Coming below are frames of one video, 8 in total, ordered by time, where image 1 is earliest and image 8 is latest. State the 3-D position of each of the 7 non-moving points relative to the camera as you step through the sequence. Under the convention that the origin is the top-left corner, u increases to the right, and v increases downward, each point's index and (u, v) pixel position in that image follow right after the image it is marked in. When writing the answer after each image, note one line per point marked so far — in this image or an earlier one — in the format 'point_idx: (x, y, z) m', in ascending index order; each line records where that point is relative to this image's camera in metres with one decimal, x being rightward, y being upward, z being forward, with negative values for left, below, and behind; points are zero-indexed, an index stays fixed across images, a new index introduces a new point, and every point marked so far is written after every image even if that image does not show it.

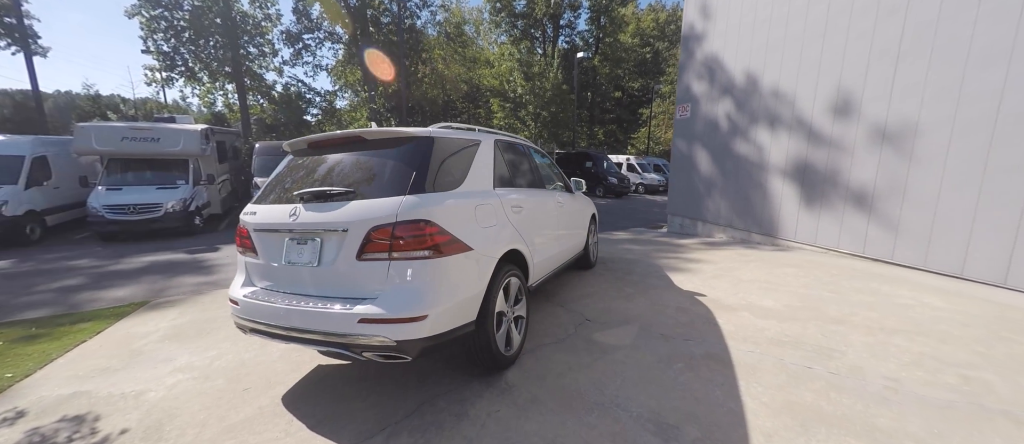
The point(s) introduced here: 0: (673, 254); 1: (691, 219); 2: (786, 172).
0: (+2.7, -0.5, +6.3) m
1: (+3.9, +0.1, +8.0) m
2: (+4.5, +0.8, +6.2) m
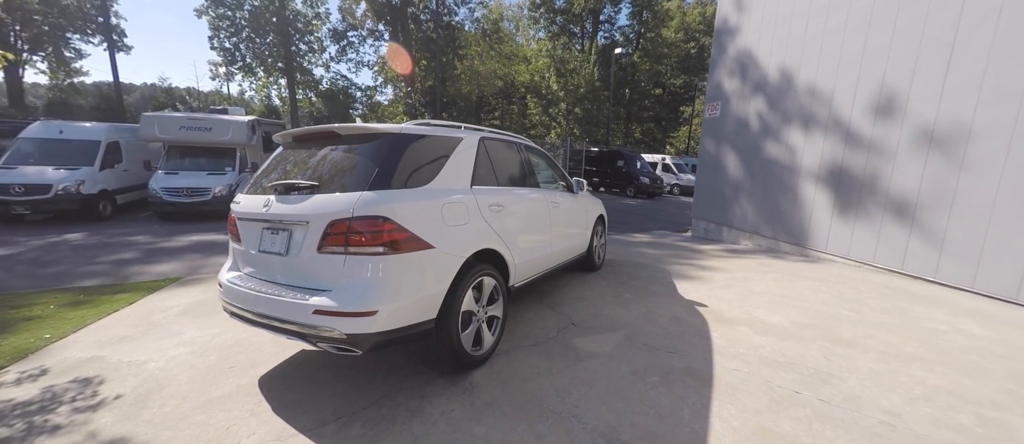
0: (+2.8, -0.6, +5.9) m
1: (+4.2, 0.0, +7.6) m
2: (+4.7, +0.7, +5.6) m
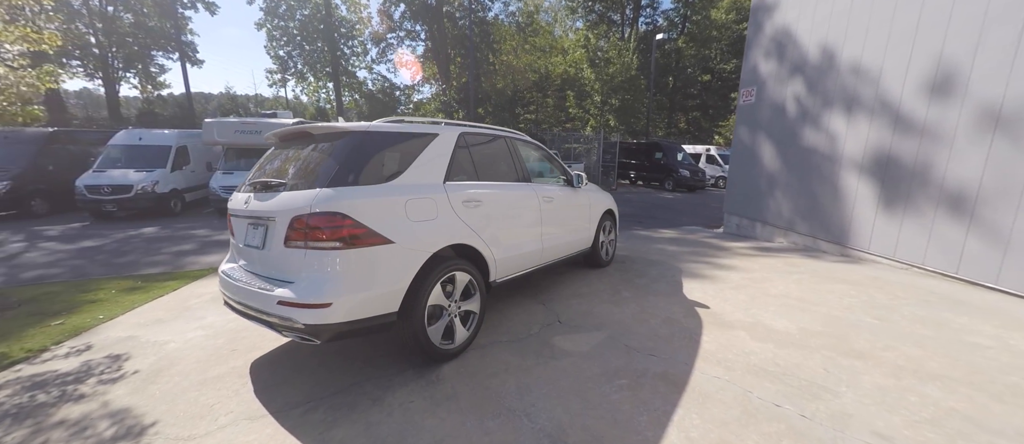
0: (+2.9, -0.5, +5.6) m
1: (+4.5, 0.0, +7.0) m
2: (+4.7, +0.7, +5.0) m
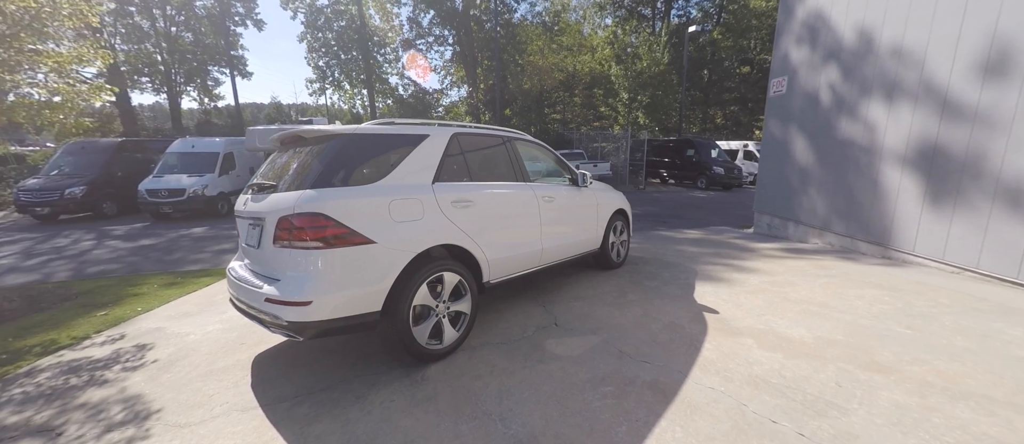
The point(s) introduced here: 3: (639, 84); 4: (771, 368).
0: (+3.1, -0.5, +5.3) m
1: (+4.8, +0.1, +6.6) m
2: (+4.8, +0.8, +4.5) m
3: (+6.5, +7.1, +19.0) m
4: (+1.8, -1.0, +2.5) m
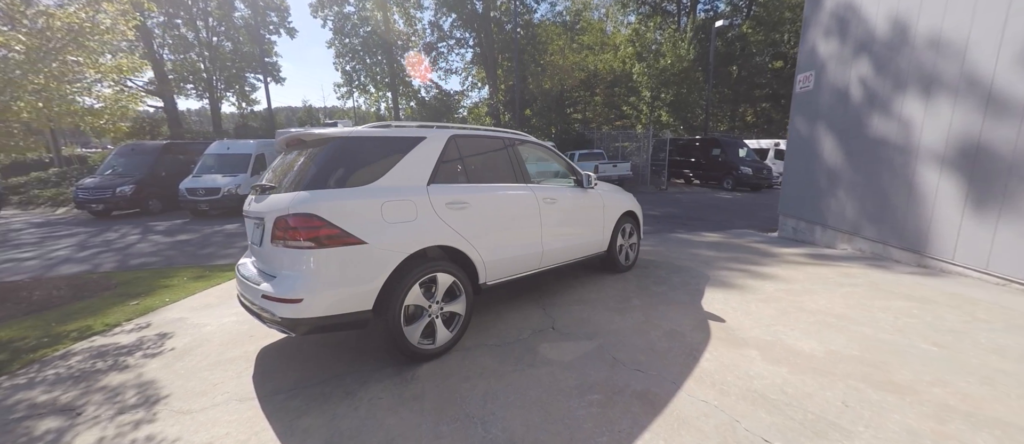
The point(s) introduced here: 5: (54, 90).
0: (+3.2, -0.6, +5.0) m
1: (+4.9, 0.0, +6.2) m
2: (+4.9, +0.7, +4.2) m
3: (+7.6, +7.0, +18.5) m
4: (+1.7, -1.0, +2.4) m
5: (-5.8, +1.7, +4.7) m
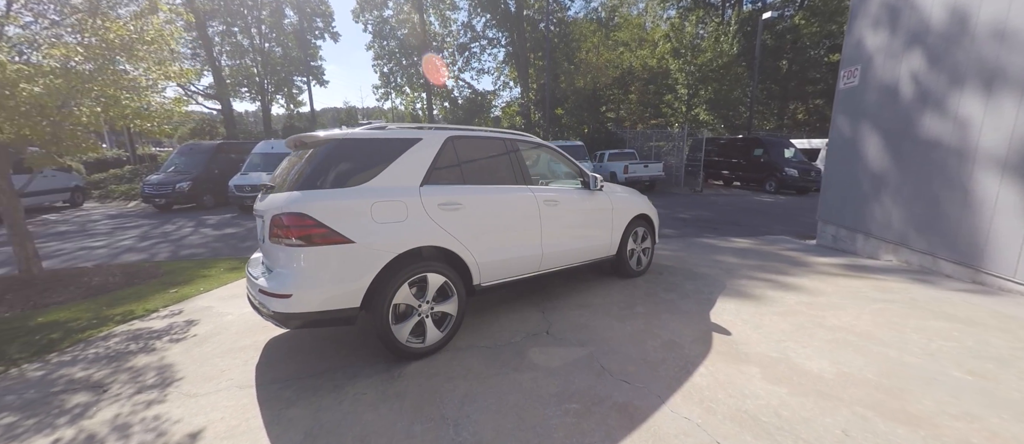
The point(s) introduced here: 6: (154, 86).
0: (+3.3, -0.7, +4.7) m
1: (+5.2, -0.1, +5.7) m
2: (+4.9, +0.6, +3.7) m
3: (+9.1, +6.8, +17.6) m
4: (+1.5, -1.1, +2.2) m
5: (-5.6, +1.8, +5.2) m
6: (-5.5, +2.1, +5.6) m
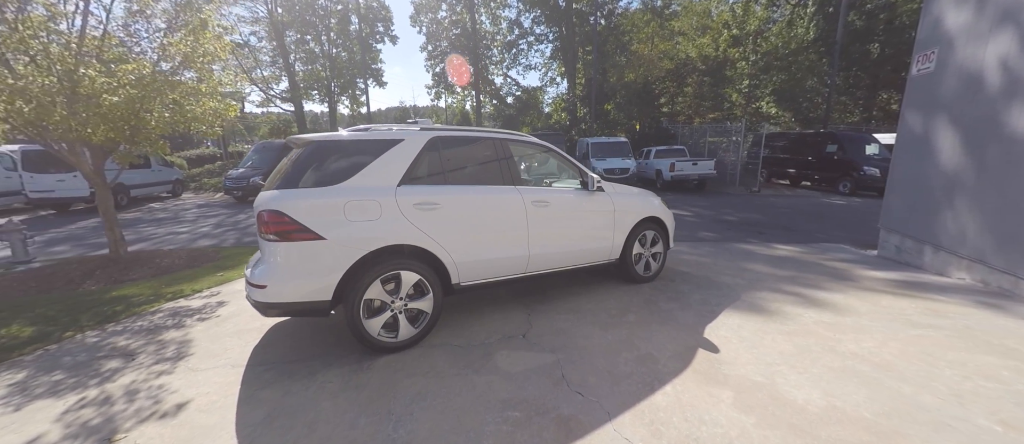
0: (+3.2, -0.7, +4.2) m
1: (+5.3, -0.2, +4.9) m
2: (+4.8, +0.5, +2.9) m
3: (+11.2, +6.7, +16.0) m
4: (+1.2, -1.1, +2.0) m
5: (-5.4, +1.9, +6.0) m
6: (-5.2, +2.2, +6.4) m
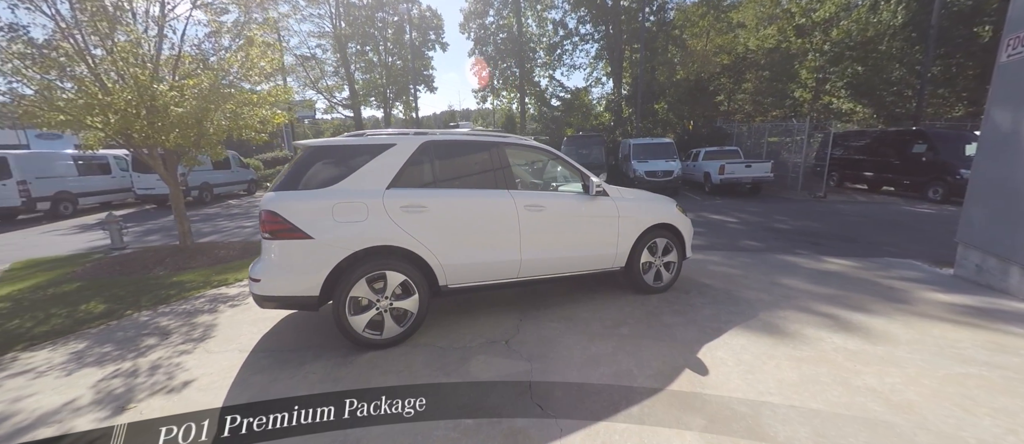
0: (+3.2, -0.9, +3.6) m
1: (+5.3, -0.4, +4.0) m
2: (+4.6, +0.3, +2.2) m
3: (+12.9, +6.3, +14.2) m
4: (+0.8, -1.2, +1.8) m
5: (-5.0, +2.0, +6.7) m
6: (-4.7, +2.3, +7.1) m
